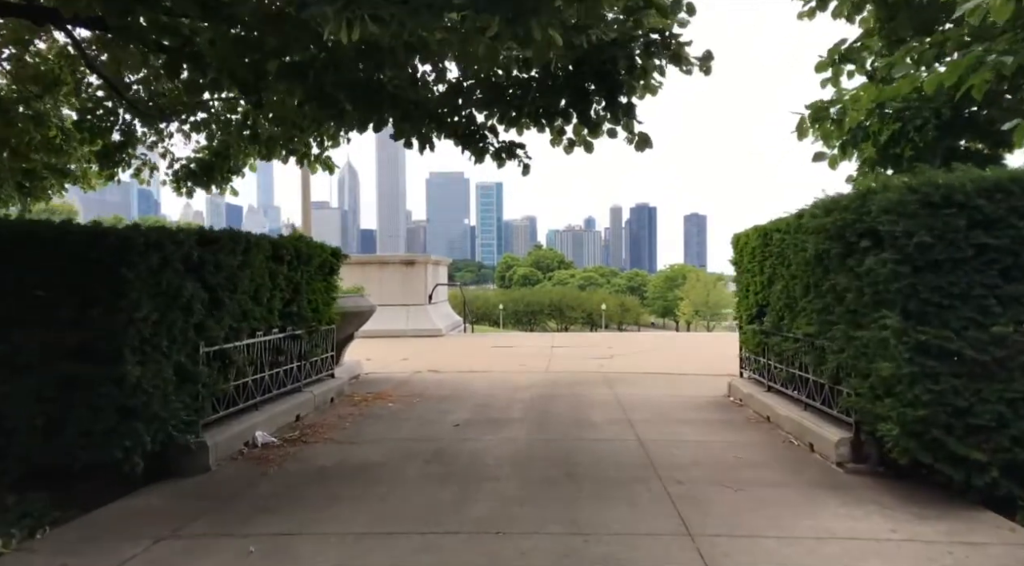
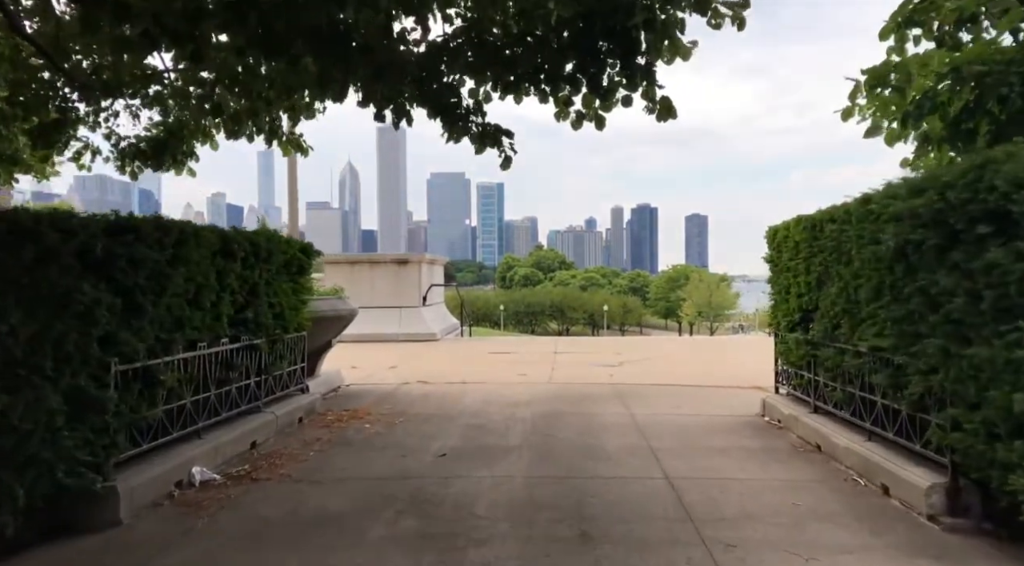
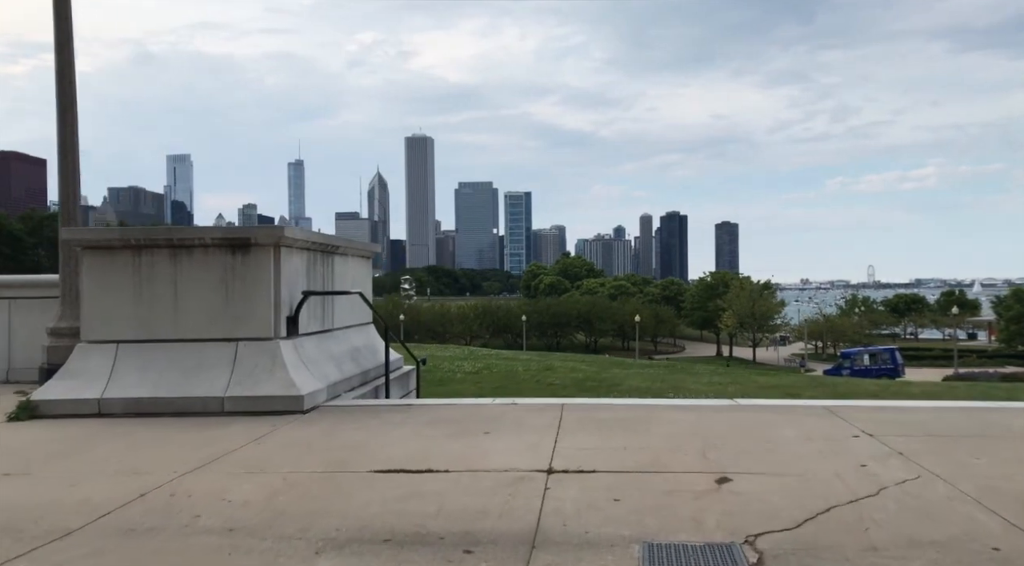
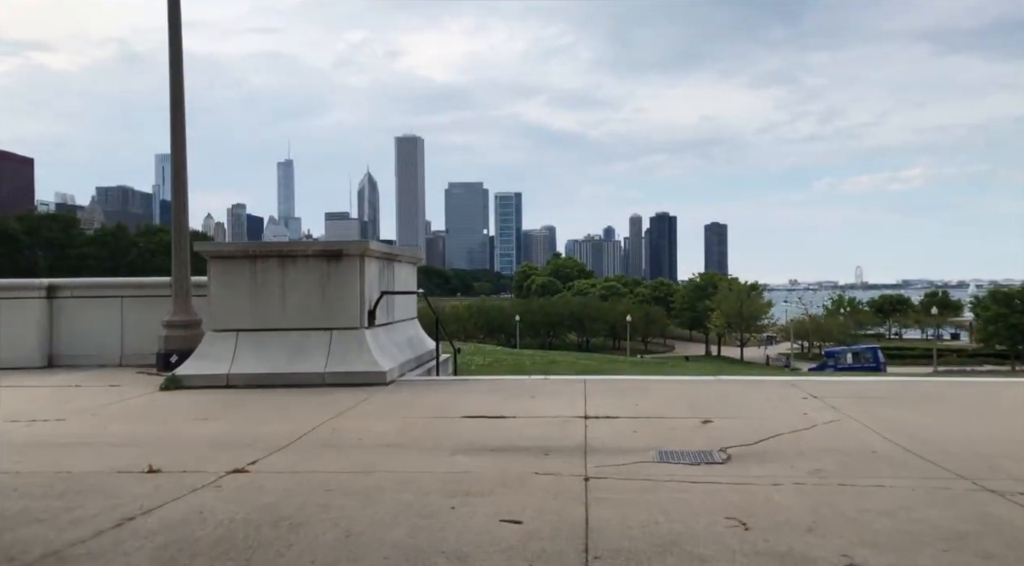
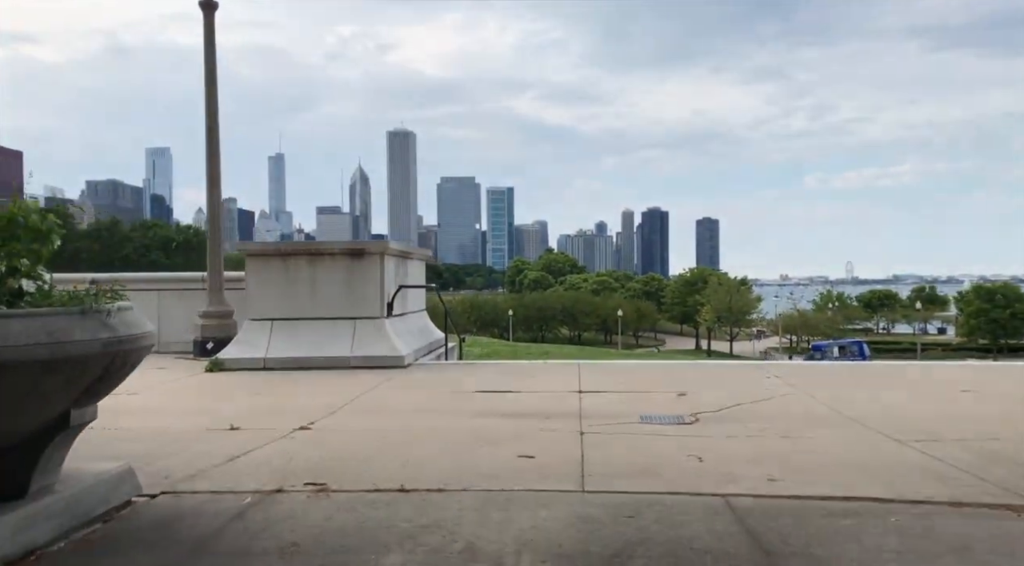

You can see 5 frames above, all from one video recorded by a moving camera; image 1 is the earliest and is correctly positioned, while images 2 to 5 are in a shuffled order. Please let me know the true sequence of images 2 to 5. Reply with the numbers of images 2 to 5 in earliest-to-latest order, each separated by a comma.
2, 5, 4, 3
